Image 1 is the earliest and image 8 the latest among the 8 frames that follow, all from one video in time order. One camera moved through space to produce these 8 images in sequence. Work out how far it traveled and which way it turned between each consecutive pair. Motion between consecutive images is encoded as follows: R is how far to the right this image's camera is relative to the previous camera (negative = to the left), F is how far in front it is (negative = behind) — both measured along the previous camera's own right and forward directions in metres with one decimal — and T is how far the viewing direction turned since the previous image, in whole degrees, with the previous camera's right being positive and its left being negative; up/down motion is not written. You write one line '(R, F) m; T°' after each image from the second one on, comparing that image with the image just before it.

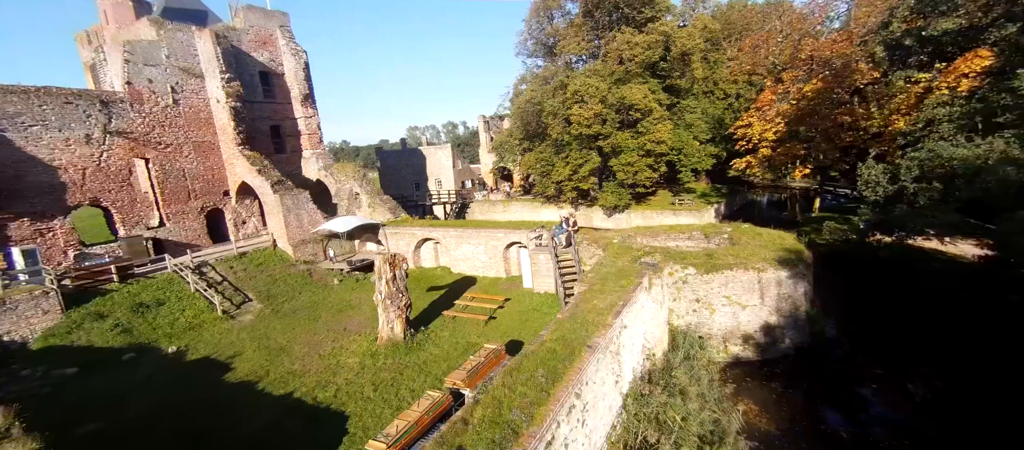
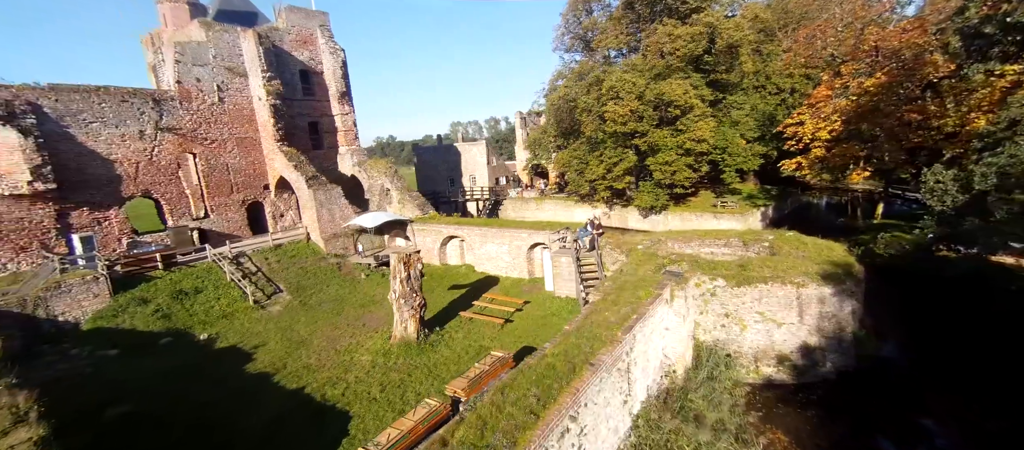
(+0.5, +0.3) m; -6°
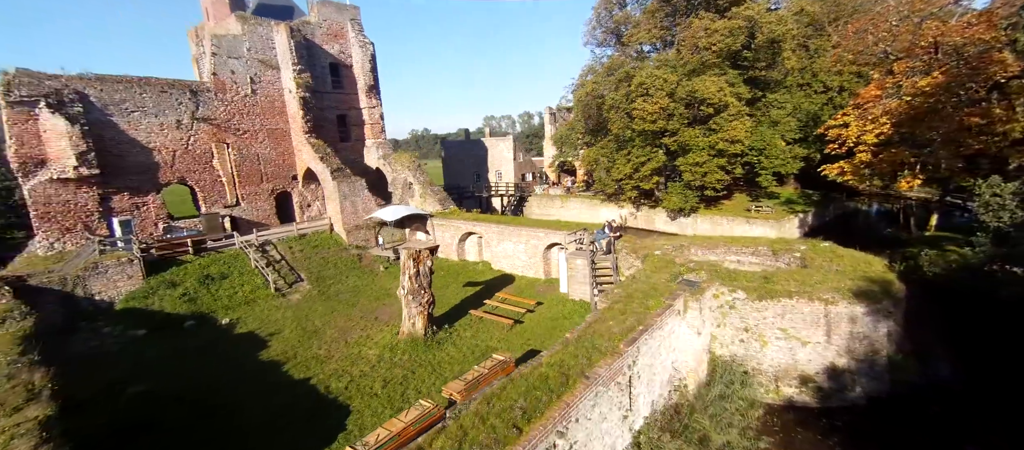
(+0.4, +0.2) m; -4°
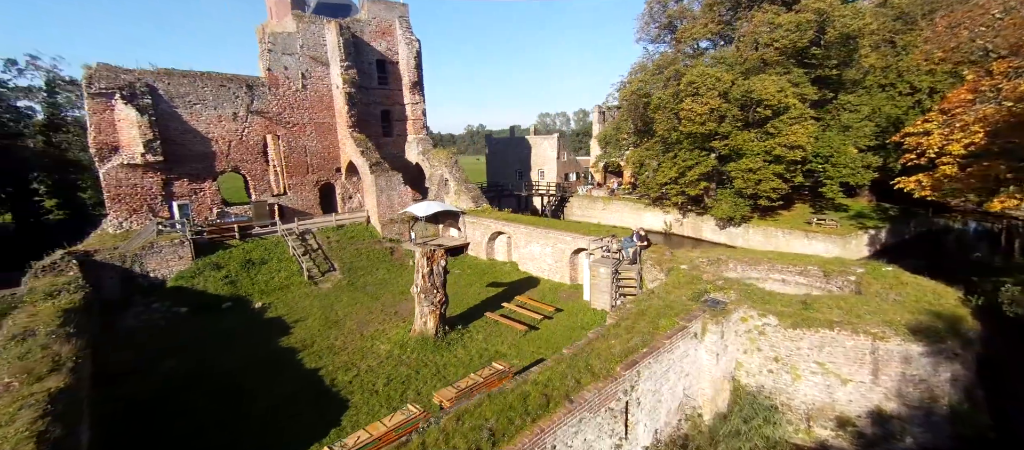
(+0.7, +0.3) m; -7°
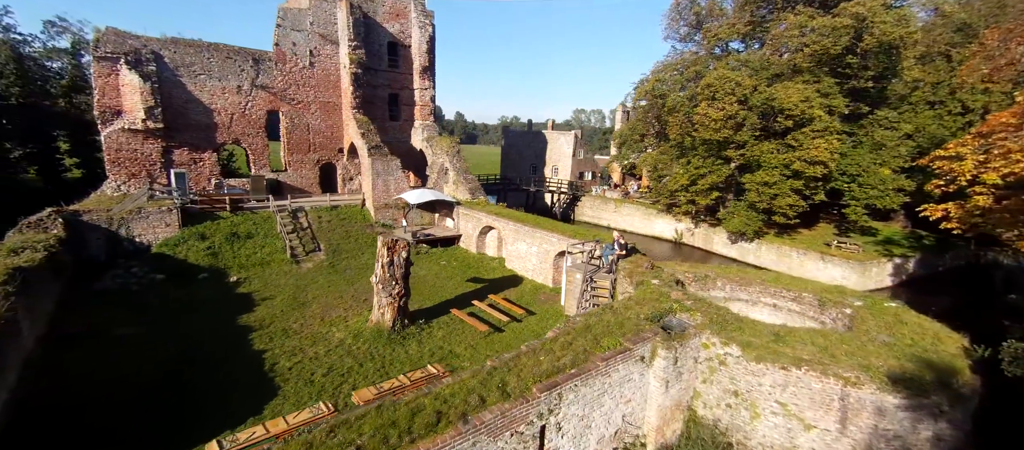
(+1.3, +0.5) m; -3°
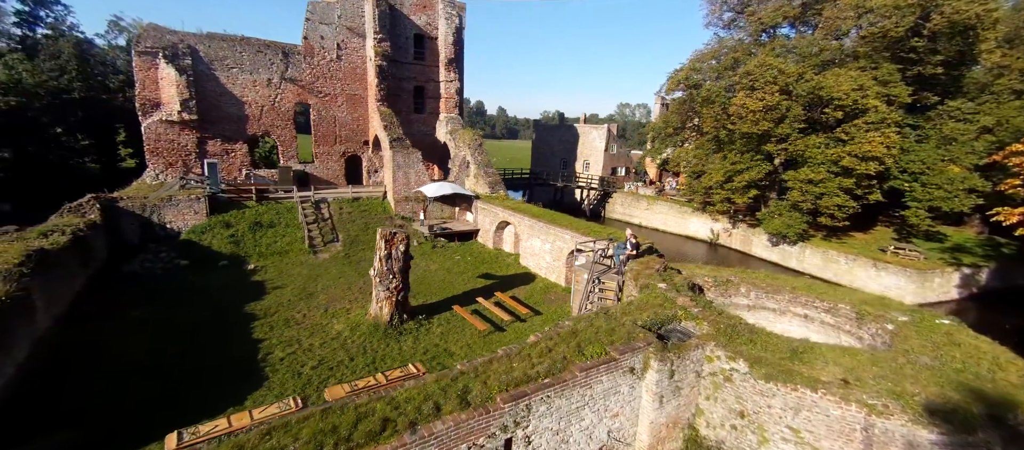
(+0.8, +0.4) m; -5°
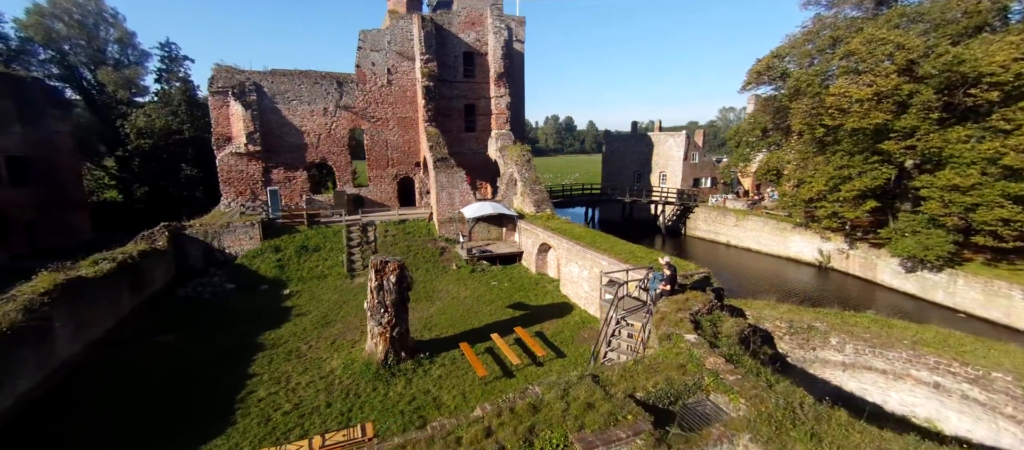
(+1.6, +1.5) m; -13°
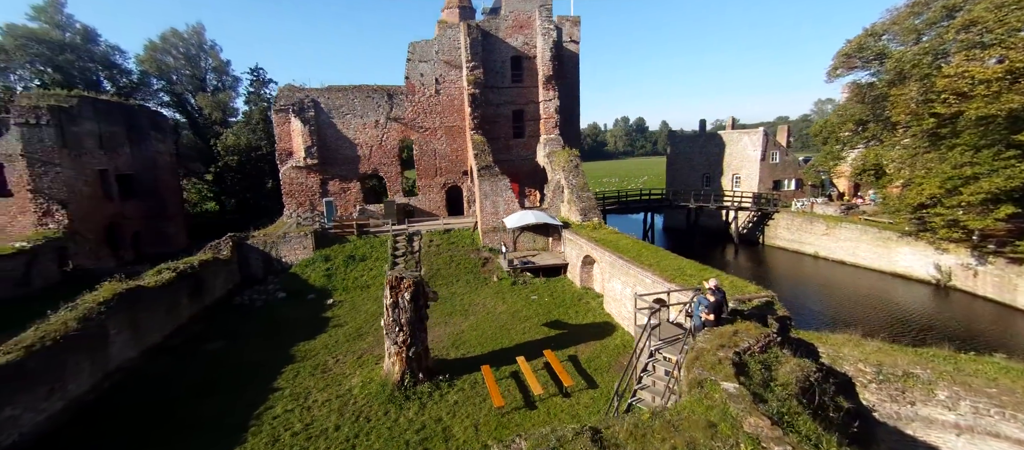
(+0.9, +0.8) m; -10°
